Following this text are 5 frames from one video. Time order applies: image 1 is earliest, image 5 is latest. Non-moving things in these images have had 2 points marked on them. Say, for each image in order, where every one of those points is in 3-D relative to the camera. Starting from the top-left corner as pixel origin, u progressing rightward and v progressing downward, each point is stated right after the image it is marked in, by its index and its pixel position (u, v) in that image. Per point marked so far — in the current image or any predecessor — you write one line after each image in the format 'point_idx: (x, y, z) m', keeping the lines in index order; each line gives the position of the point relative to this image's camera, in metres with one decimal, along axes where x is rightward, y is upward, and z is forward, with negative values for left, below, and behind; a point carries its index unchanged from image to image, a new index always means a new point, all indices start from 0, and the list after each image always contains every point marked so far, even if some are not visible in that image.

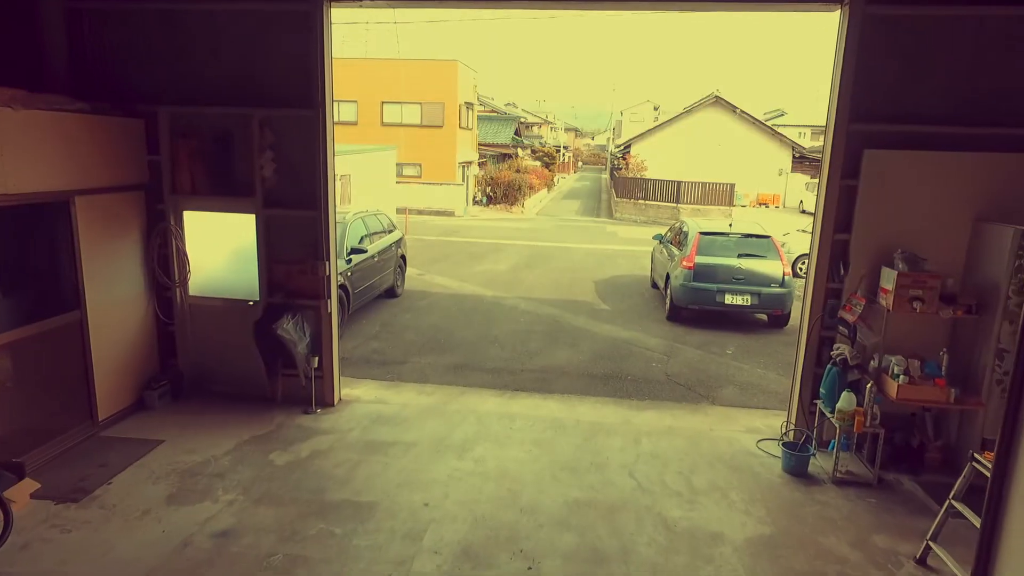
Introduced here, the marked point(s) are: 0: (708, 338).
0: (+2.0, -0.5, +8.3) m
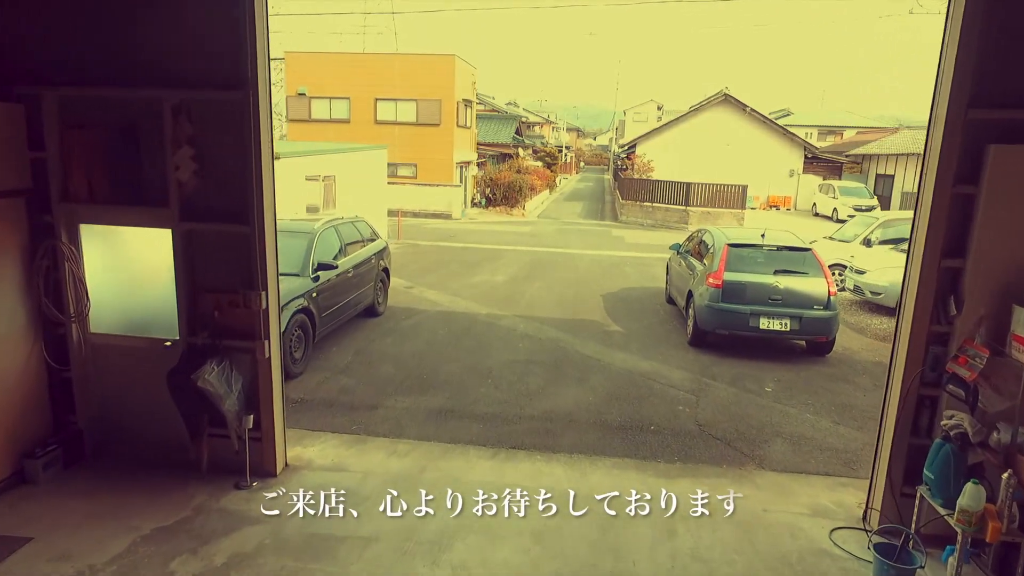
0: (+2.0, -0.7, +7.0) m
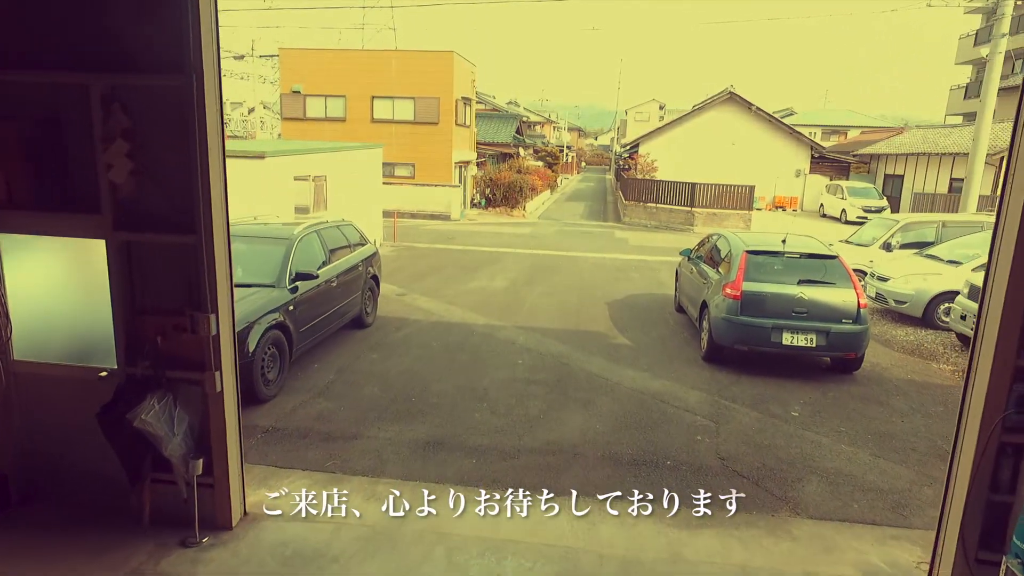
0: (+2.0, -0.8, +6.4) m
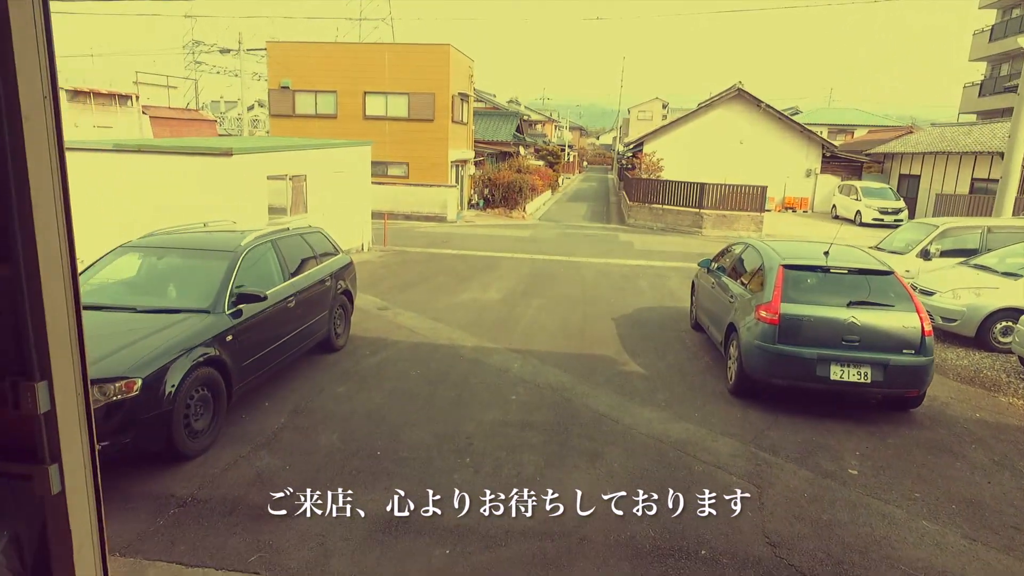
0: (+1.9, -1.0, +5.2) m
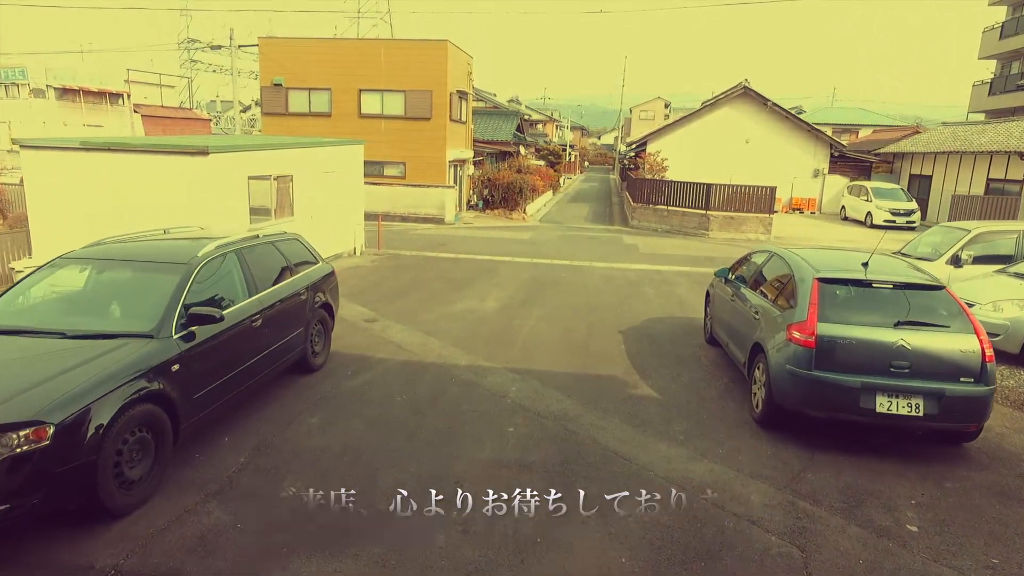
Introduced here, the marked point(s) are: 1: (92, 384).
0: (+1.9, -1.1, +4.5) m
1: (-1.9, -0.4, +3.6) m
